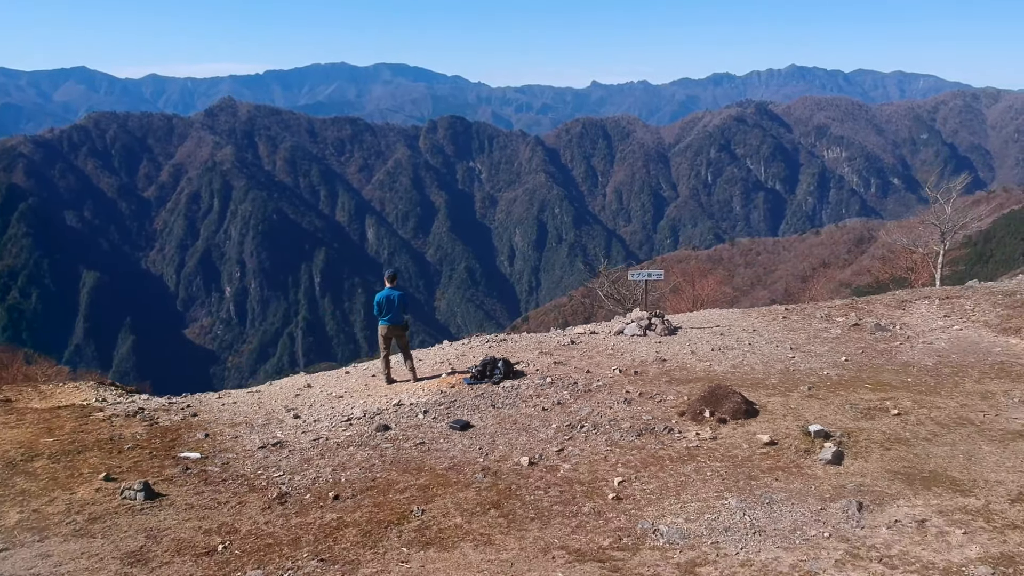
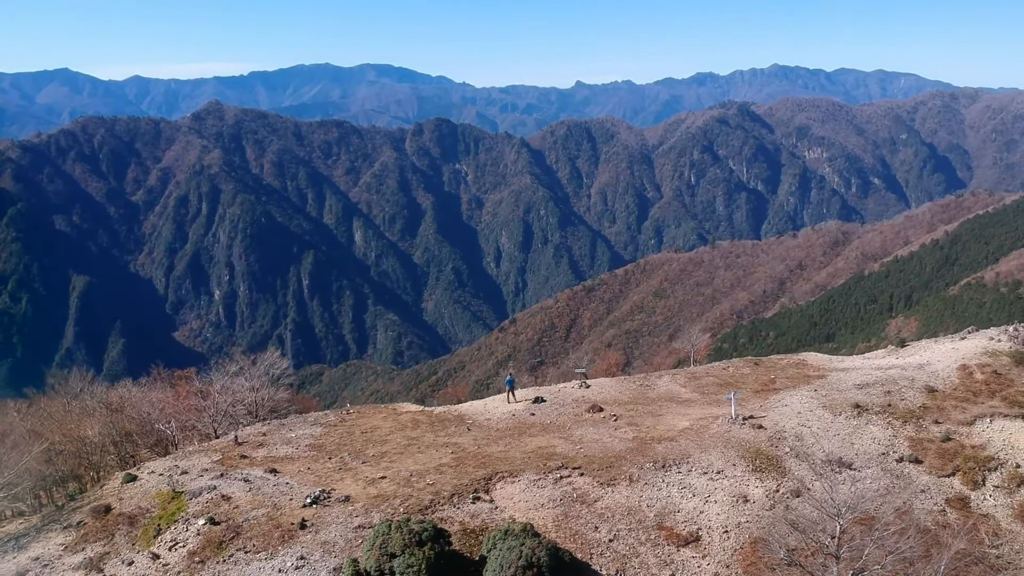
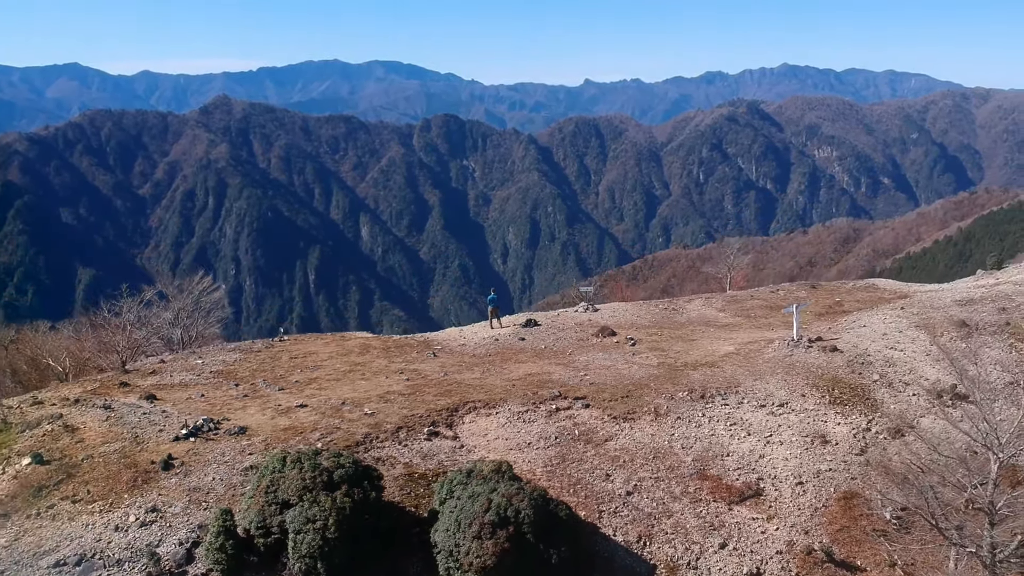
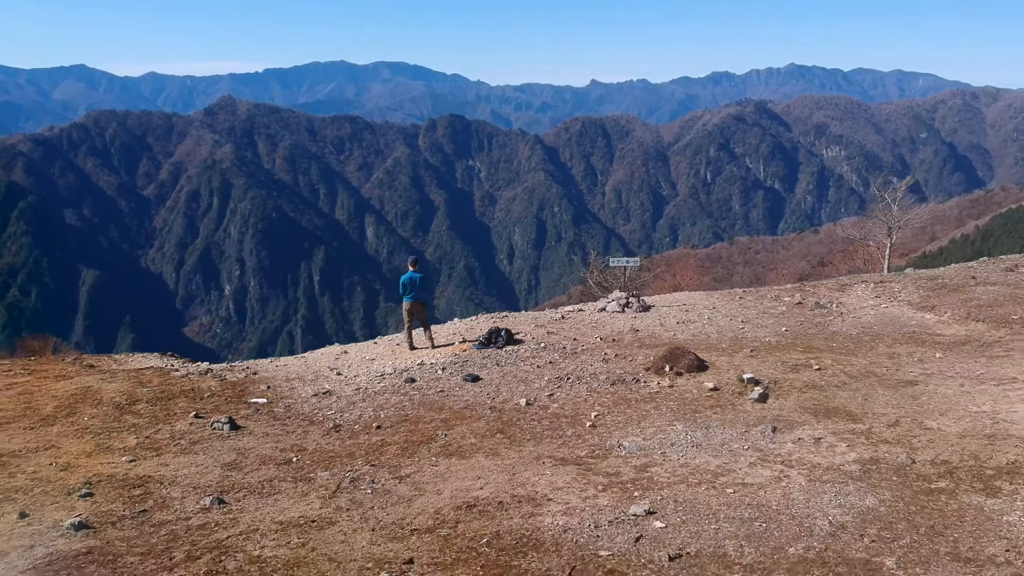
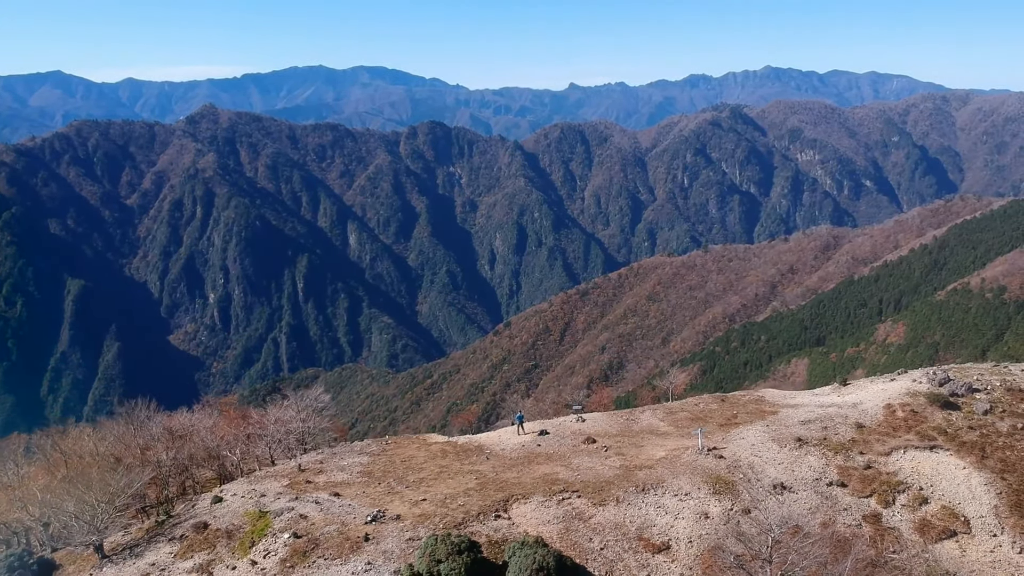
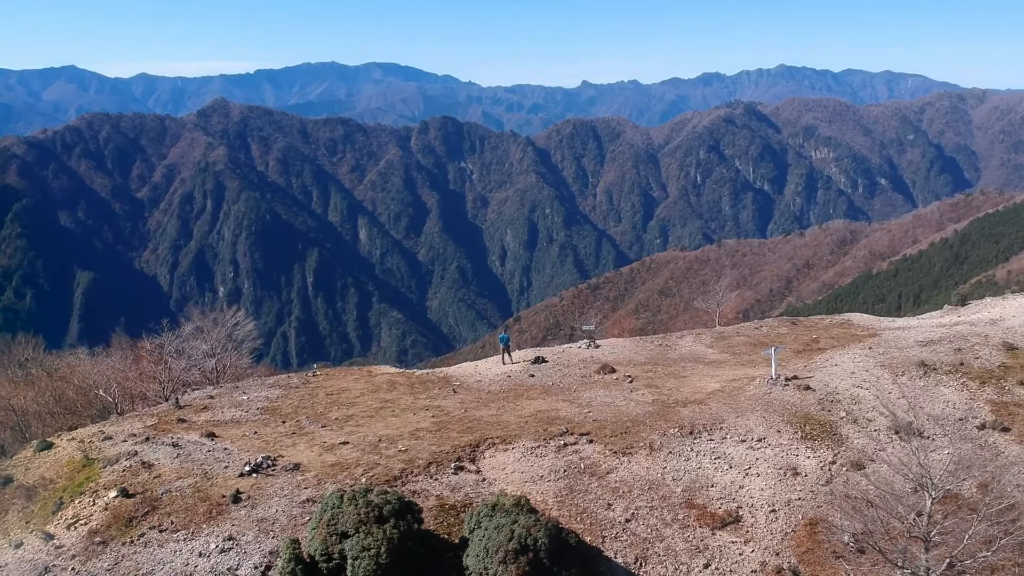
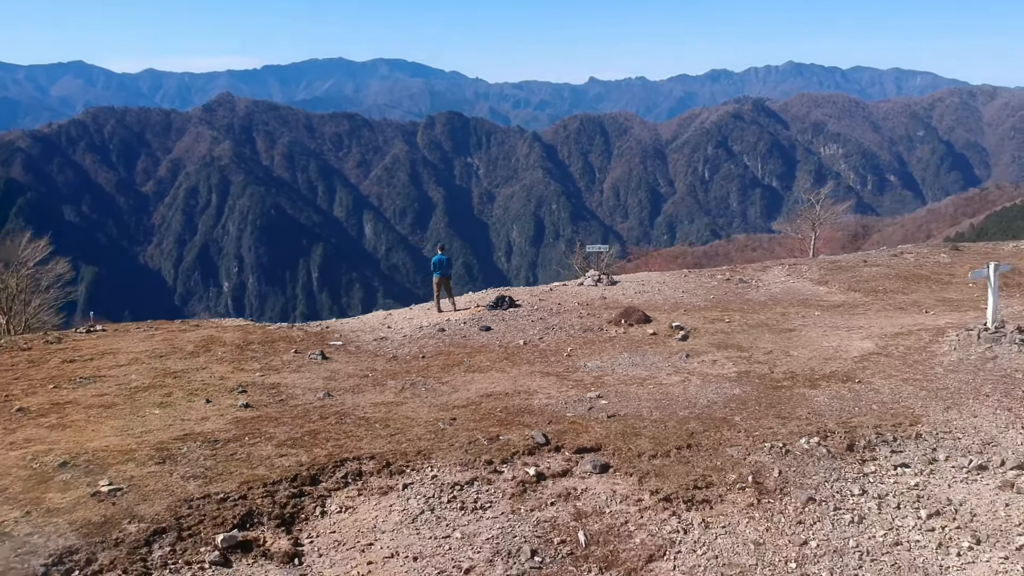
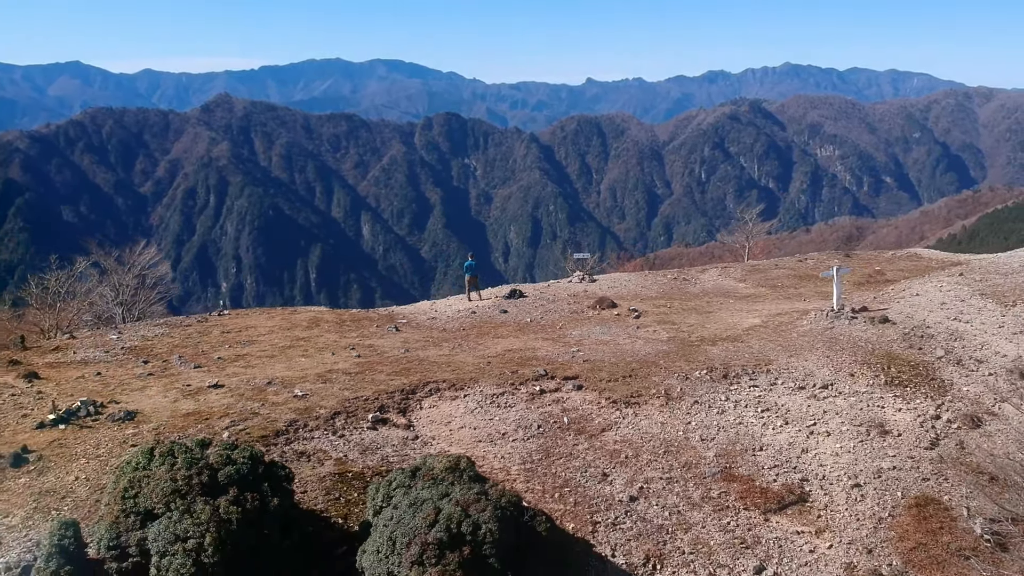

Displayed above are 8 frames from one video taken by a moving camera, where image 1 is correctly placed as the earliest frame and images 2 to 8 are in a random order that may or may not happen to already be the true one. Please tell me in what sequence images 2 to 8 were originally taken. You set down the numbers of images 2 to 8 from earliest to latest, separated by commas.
4, 7, 8, 3, 6, 2, 5
